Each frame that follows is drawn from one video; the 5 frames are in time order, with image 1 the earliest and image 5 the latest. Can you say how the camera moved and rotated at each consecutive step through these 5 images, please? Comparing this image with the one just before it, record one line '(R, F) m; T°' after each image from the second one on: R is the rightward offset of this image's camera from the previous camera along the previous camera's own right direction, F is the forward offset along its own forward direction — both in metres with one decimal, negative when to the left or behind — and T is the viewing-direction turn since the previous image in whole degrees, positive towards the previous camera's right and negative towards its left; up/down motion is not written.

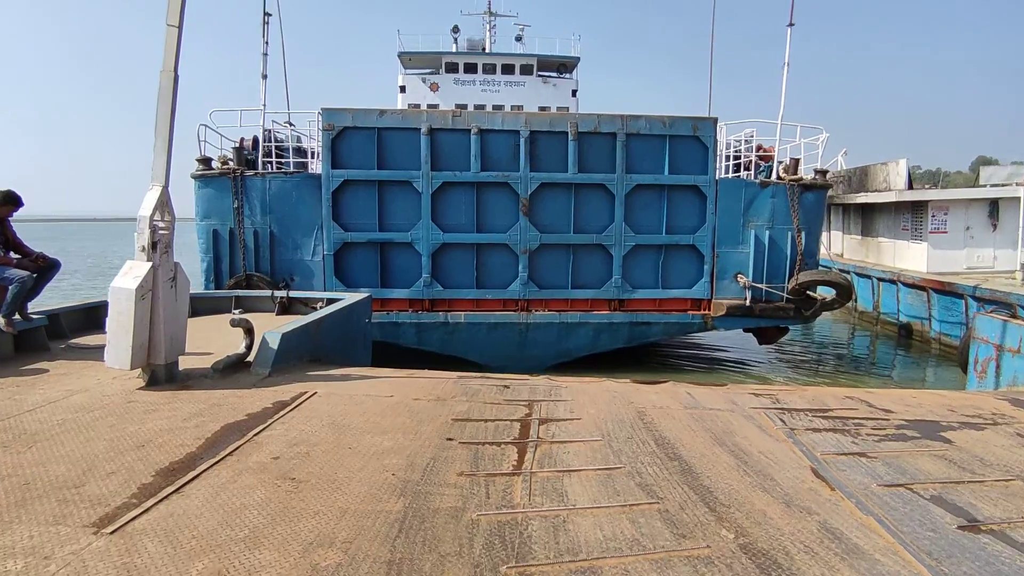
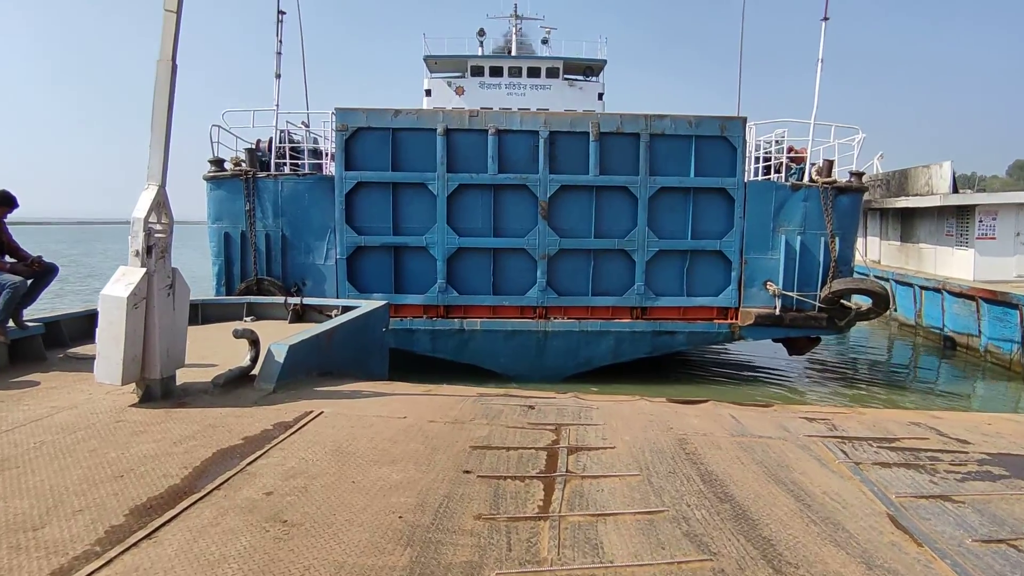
(0.0, +0.4) m; -2°
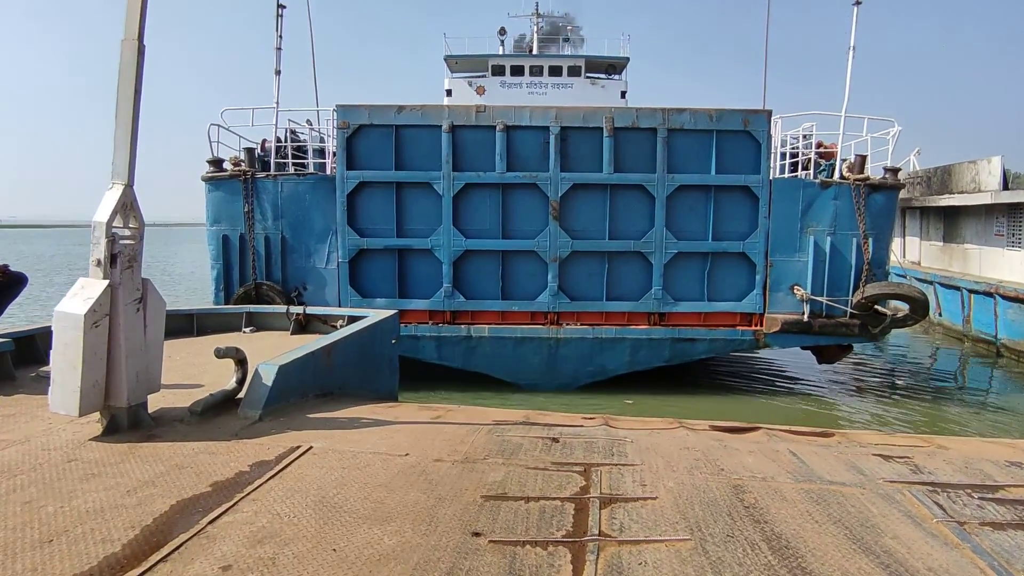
(0.0, +0.6) m; -2°
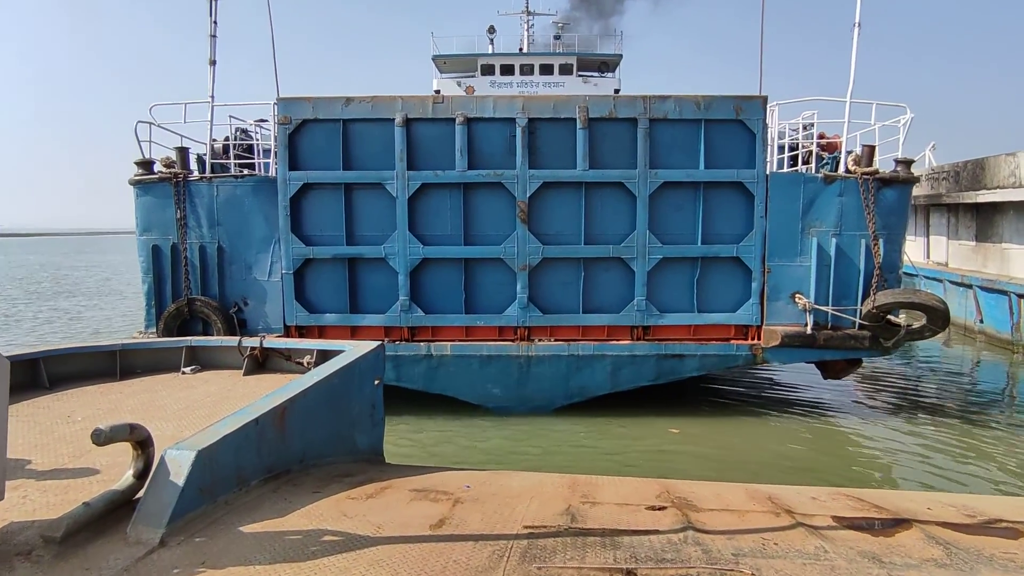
(-0.2, +1.4) m; +1°
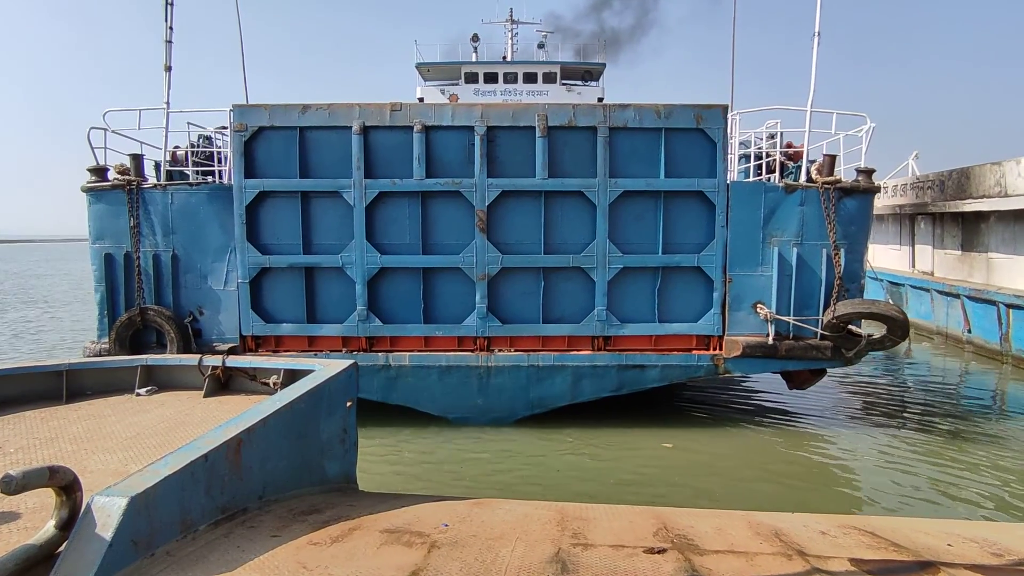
(0.0, +0.3) m; +1°
